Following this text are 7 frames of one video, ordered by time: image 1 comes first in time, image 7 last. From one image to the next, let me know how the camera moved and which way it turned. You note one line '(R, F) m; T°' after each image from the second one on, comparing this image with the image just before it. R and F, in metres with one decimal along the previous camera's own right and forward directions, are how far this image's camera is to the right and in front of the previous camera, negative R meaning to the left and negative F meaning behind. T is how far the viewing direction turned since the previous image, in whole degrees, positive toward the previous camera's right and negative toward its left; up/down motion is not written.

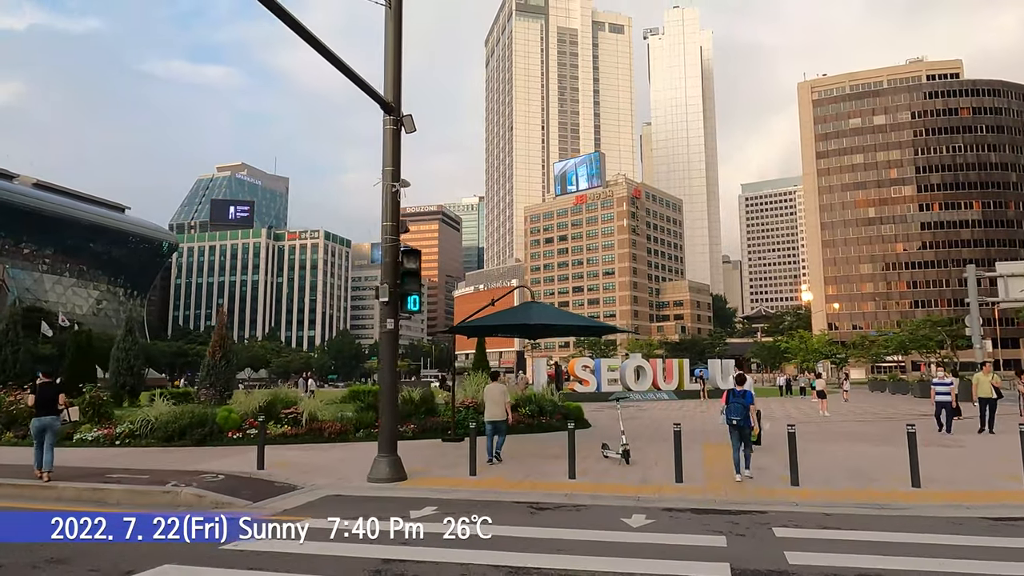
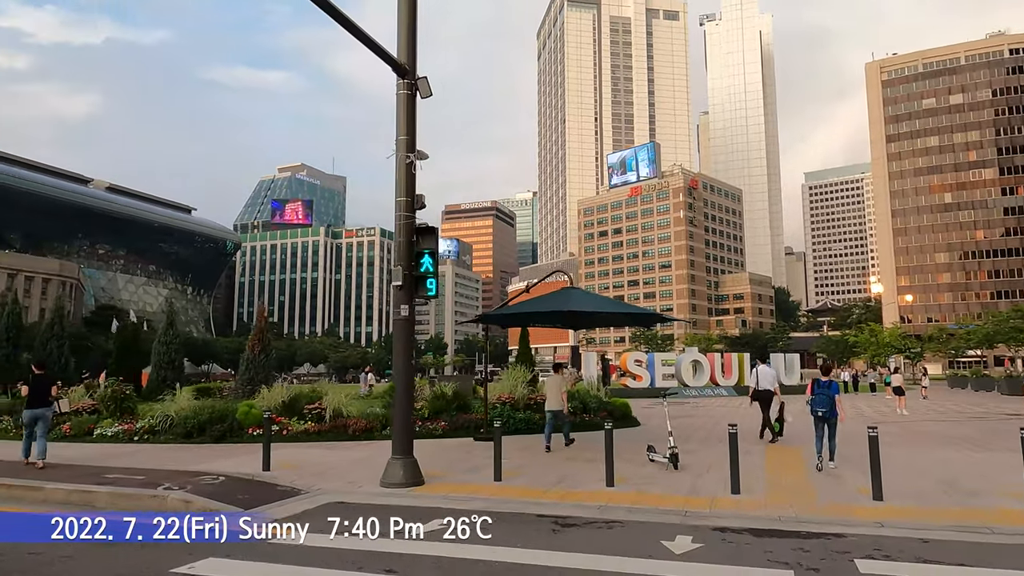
(+0.4, +1.4) m; -5°
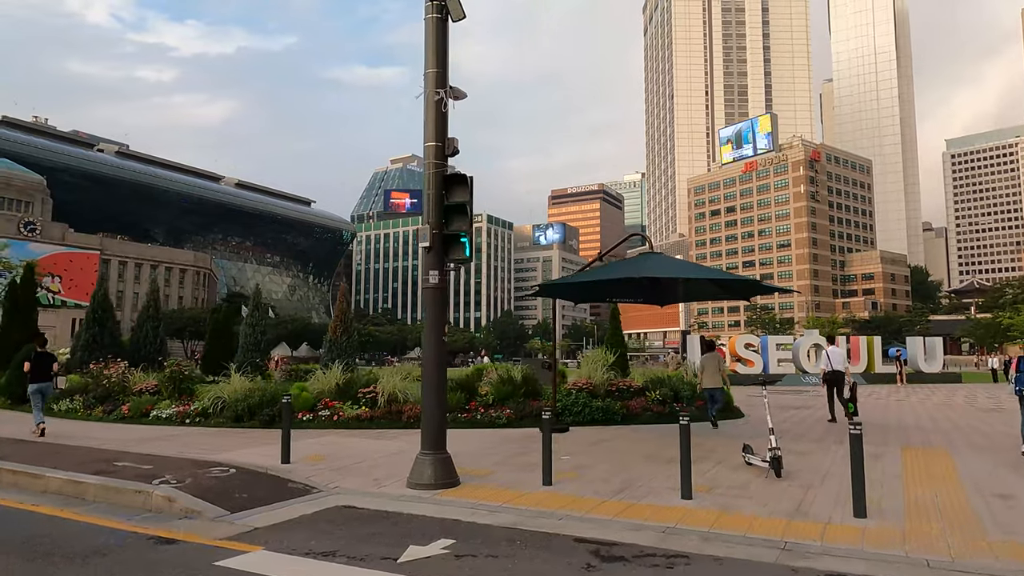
(+0.7, +2.0) m; -9°
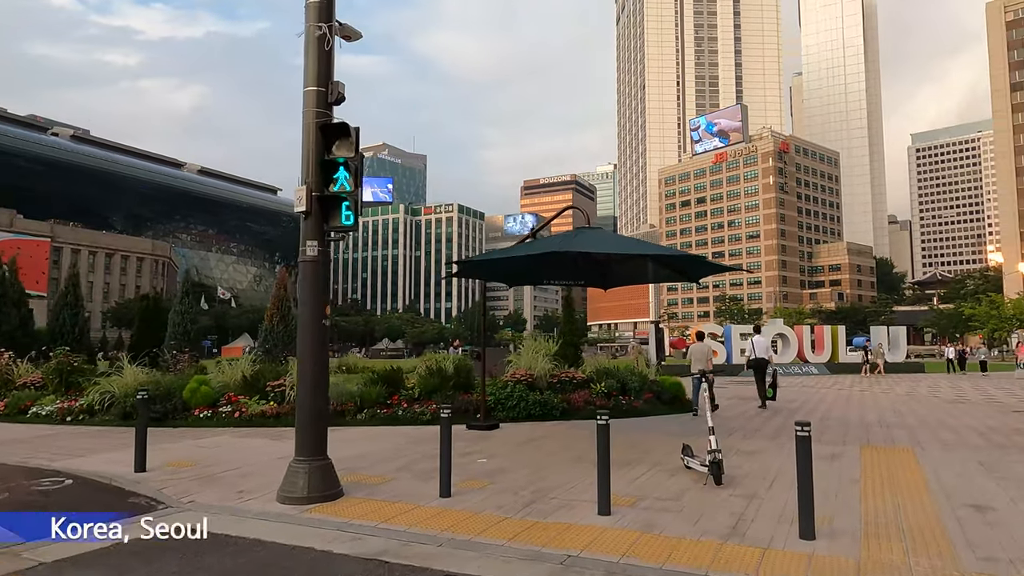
(+0.9, +1.4) m; +2°
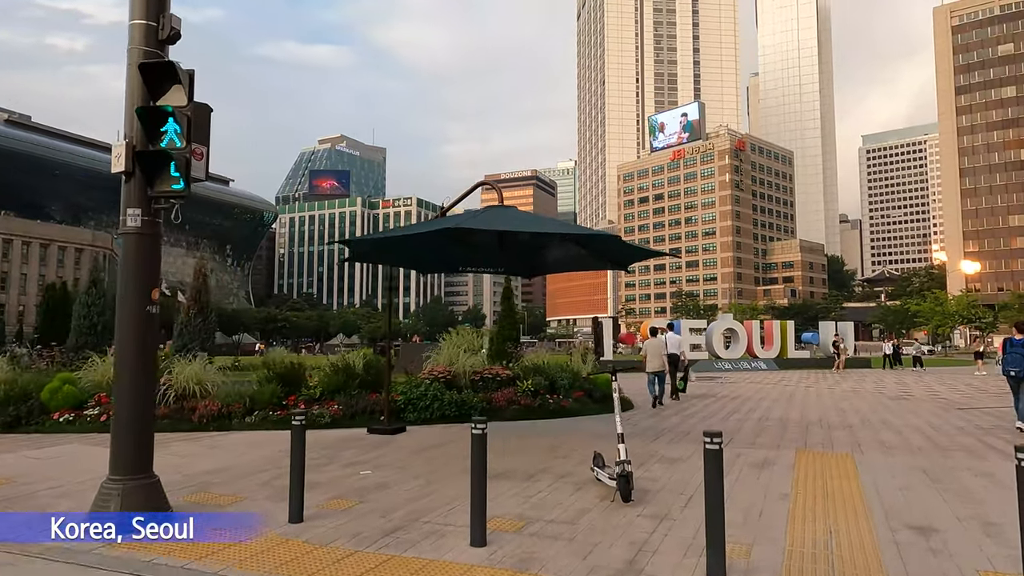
(+0.8, +1.2) m; +3°
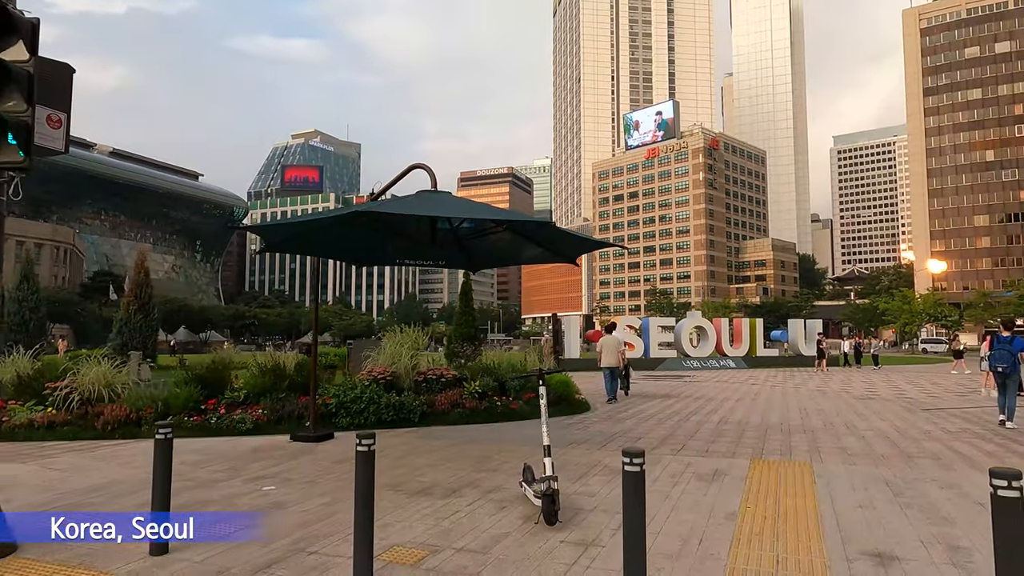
(+0.5, +0.8) m; +2°
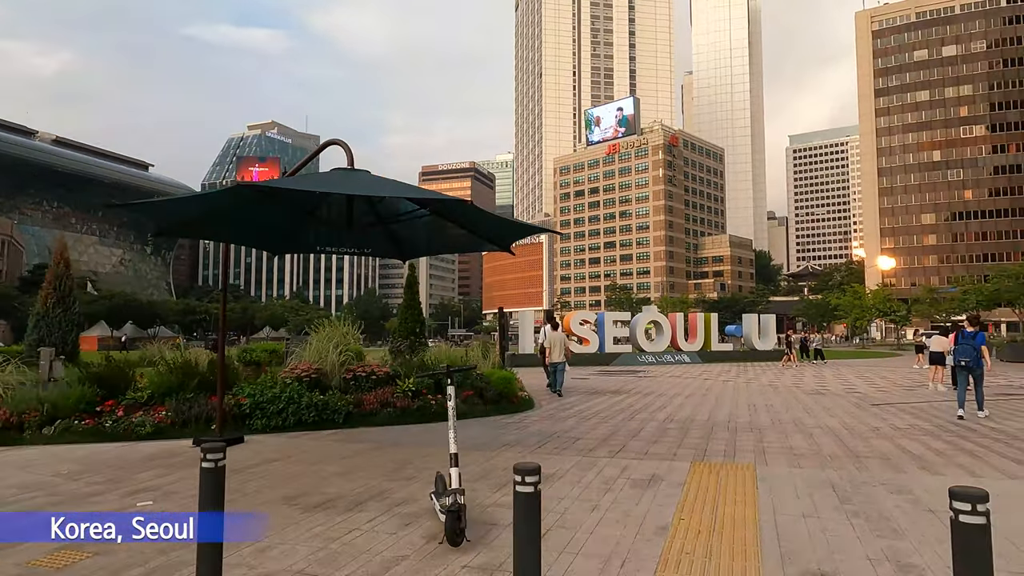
(+0.4, +0.7) m; +3°
